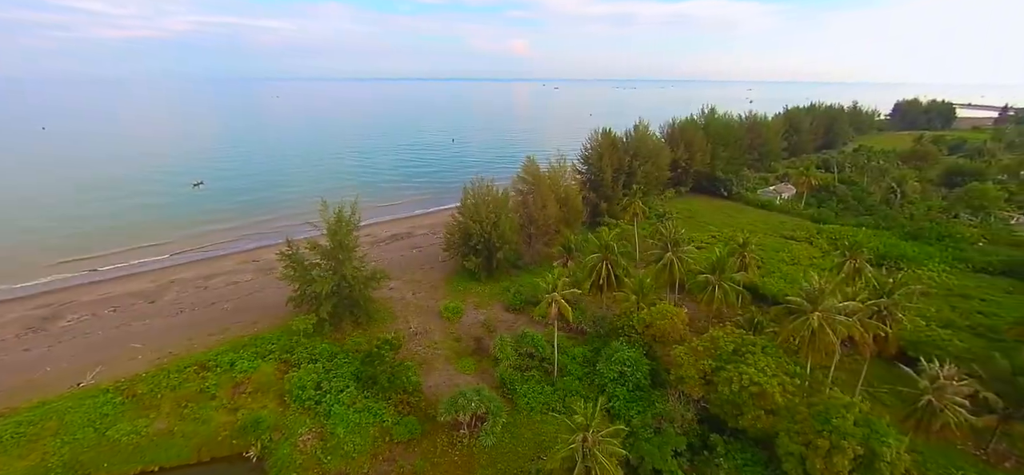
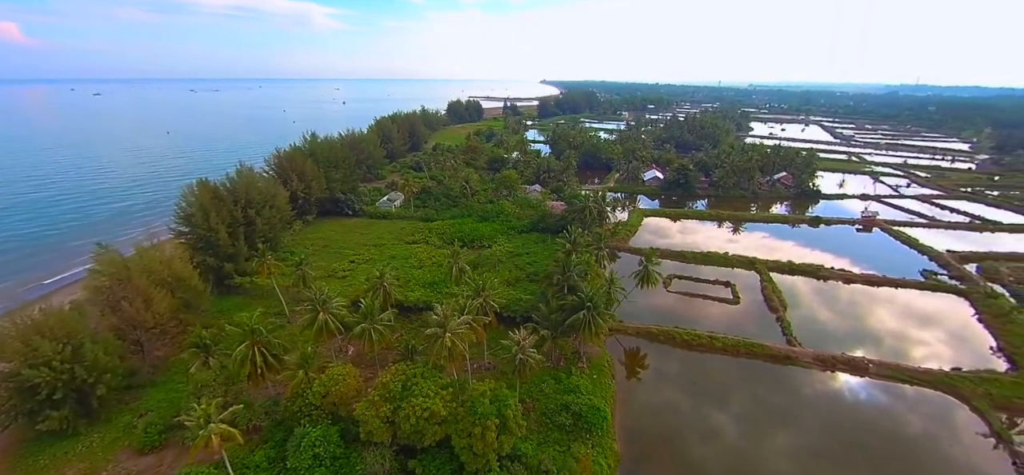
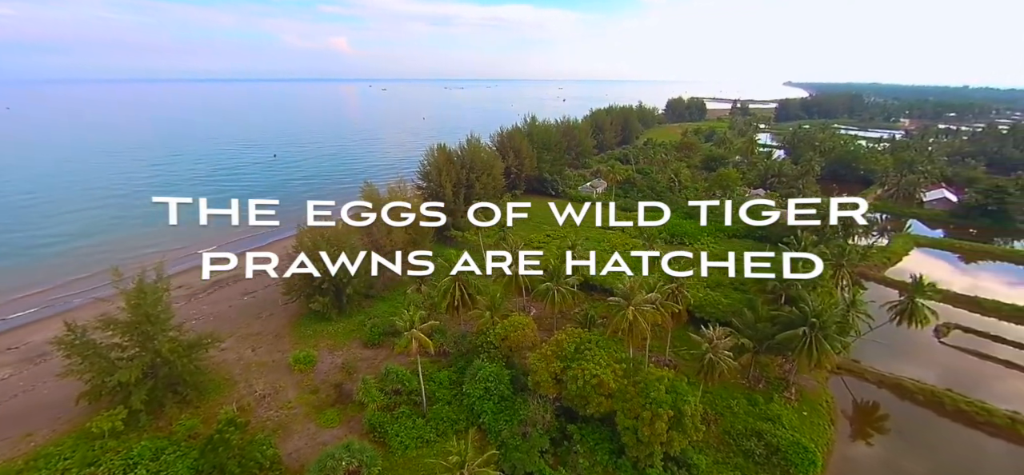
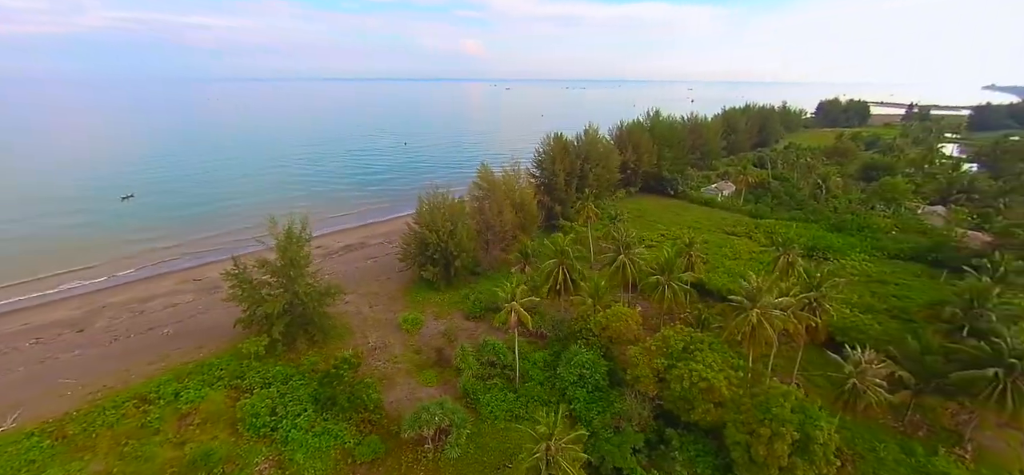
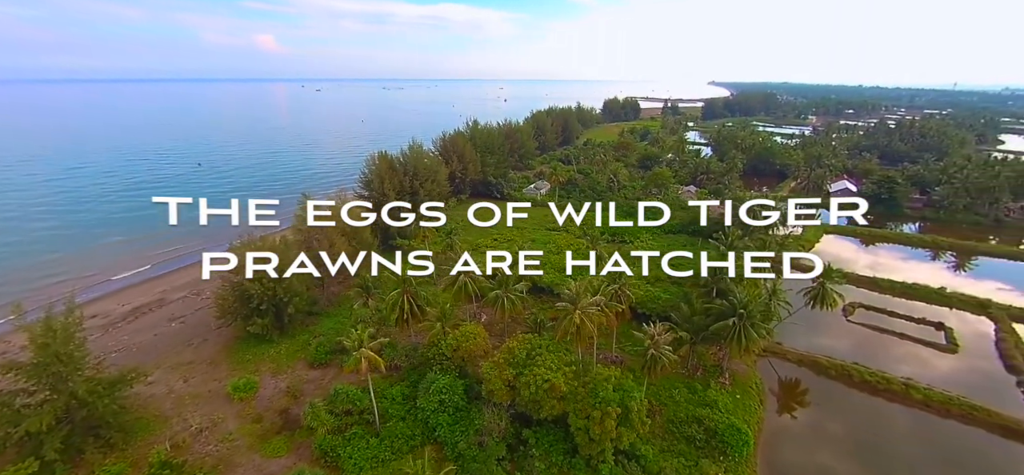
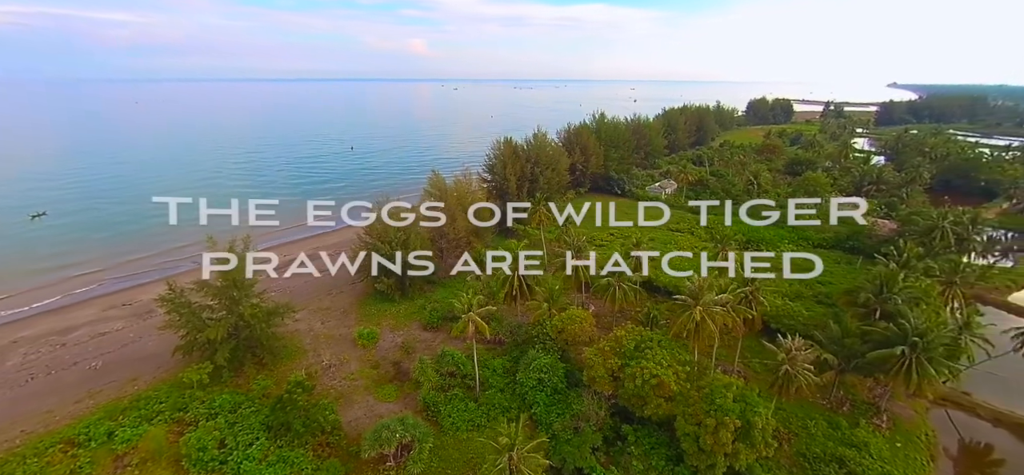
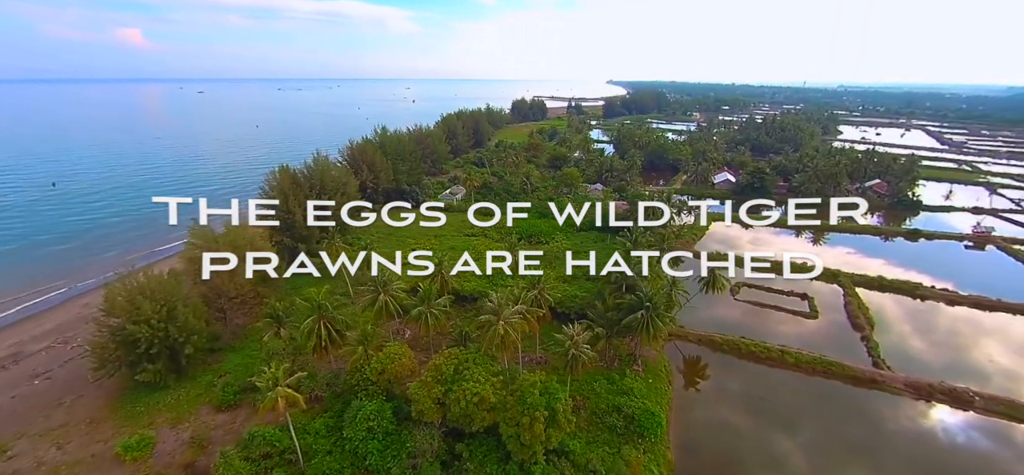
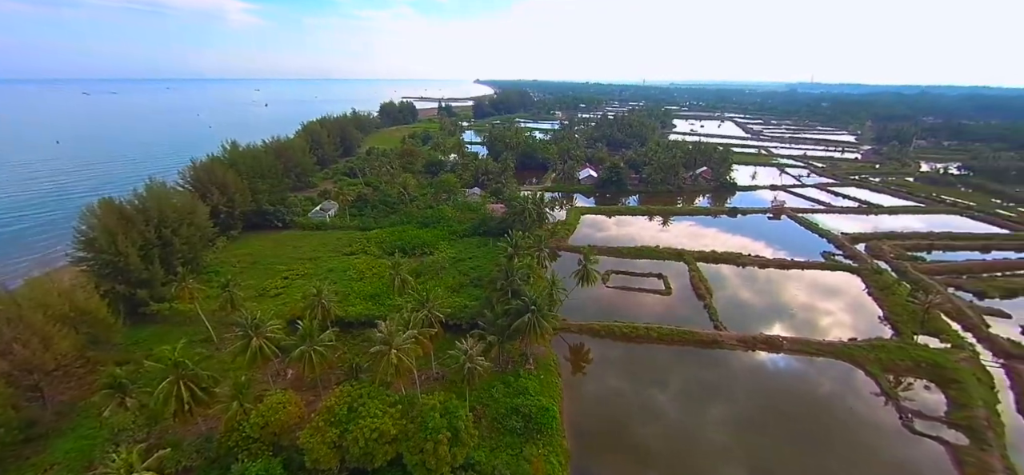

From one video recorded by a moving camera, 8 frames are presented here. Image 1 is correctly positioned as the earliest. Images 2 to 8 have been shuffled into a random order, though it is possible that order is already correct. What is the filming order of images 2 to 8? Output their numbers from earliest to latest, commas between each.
4, 6, 3, 5, 7, 2, 8
